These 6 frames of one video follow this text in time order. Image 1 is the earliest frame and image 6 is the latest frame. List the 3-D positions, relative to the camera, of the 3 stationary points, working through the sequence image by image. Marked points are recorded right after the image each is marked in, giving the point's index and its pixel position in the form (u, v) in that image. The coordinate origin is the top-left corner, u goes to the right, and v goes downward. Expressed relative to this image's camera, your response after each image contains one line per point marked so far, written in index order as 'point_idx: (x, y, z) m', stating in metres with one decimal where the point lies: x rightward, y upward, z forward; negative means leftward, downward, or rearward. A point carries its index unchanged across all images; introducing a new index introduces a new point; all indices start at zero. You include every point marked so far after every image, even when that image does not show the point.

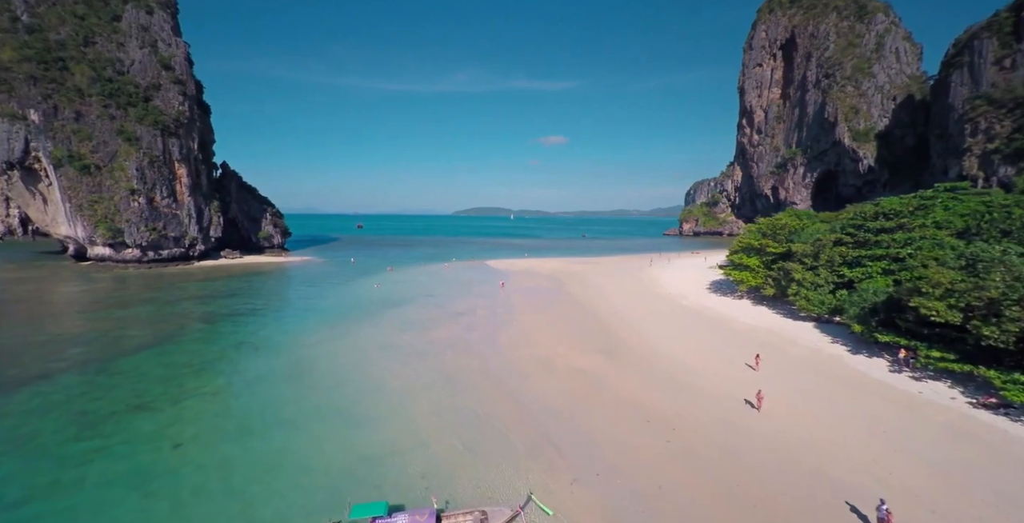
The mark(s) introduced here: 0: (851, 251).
0: (+13.4, +0.4, +17.6) m
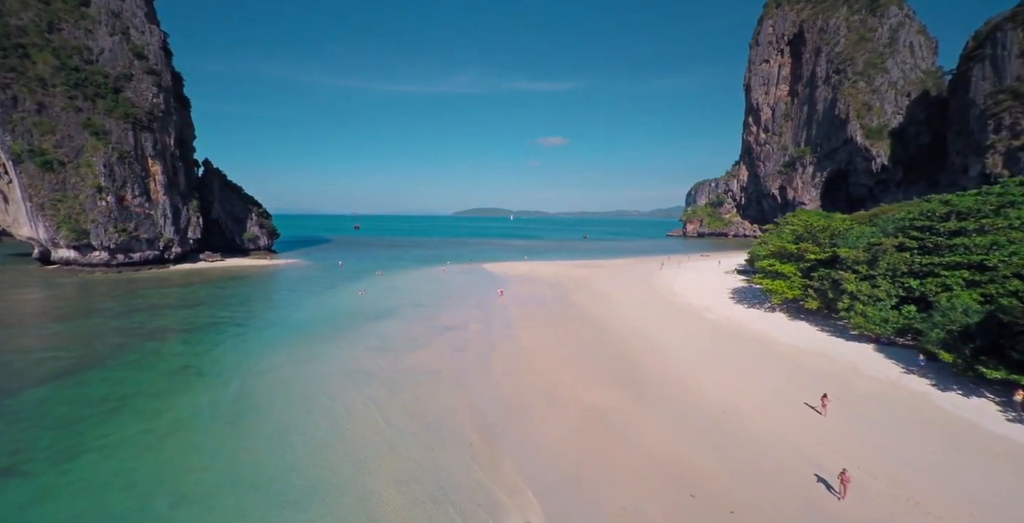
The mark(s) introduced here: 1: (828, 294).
0: (+13.4, +0.1, +14.6) m
1: (+12.0, -1.2, +16.8) m
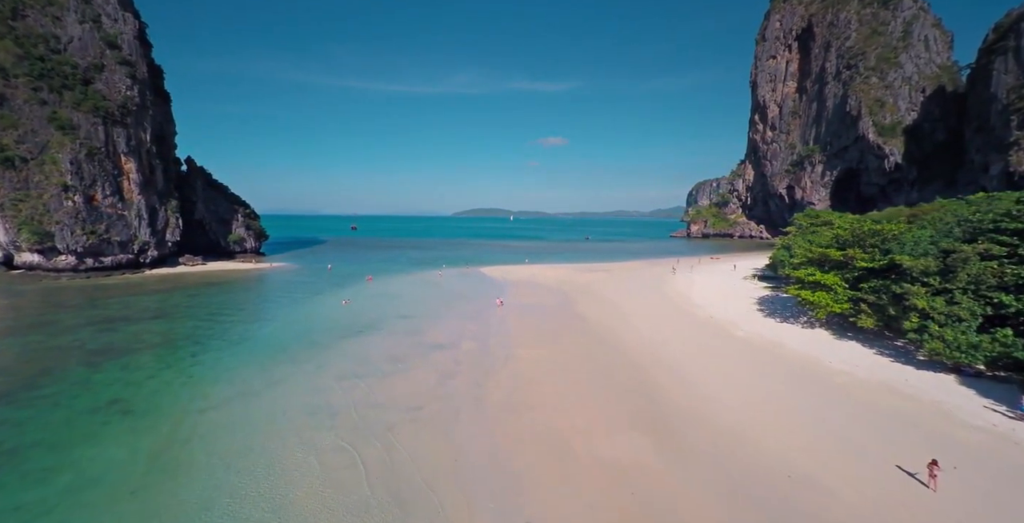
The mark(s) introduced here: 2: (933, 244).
0: (+13.3, -0.2, +11.9) m
1: (+11.9, -1.5, +14.1) m
2: (+13.6, +0.6, +14.4) m
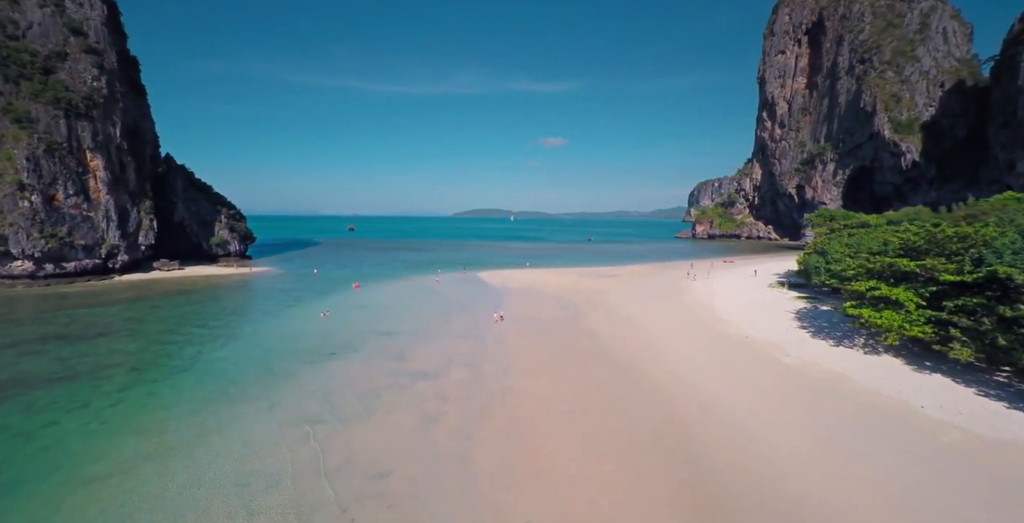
0: (+13.3, -0.5, +8.9) m
1: (+11.9, -1.9, +11.0) m
2: (+13.6, +0.2, +11.3) m
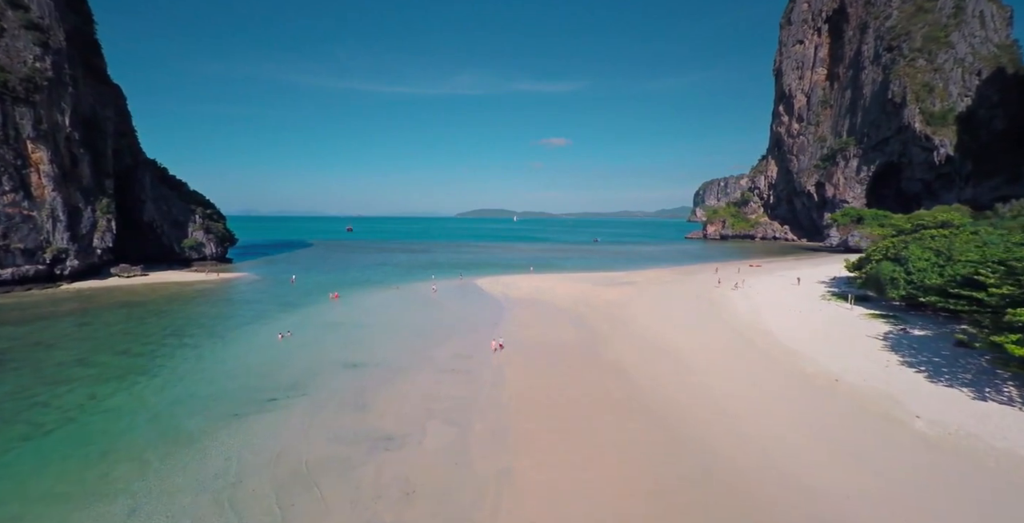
0: (+13.3, -0.9, +4.2) m
1: (+11.9, -2.2, +6.4) m
2: (+13.6, -0.2, +6.7) m
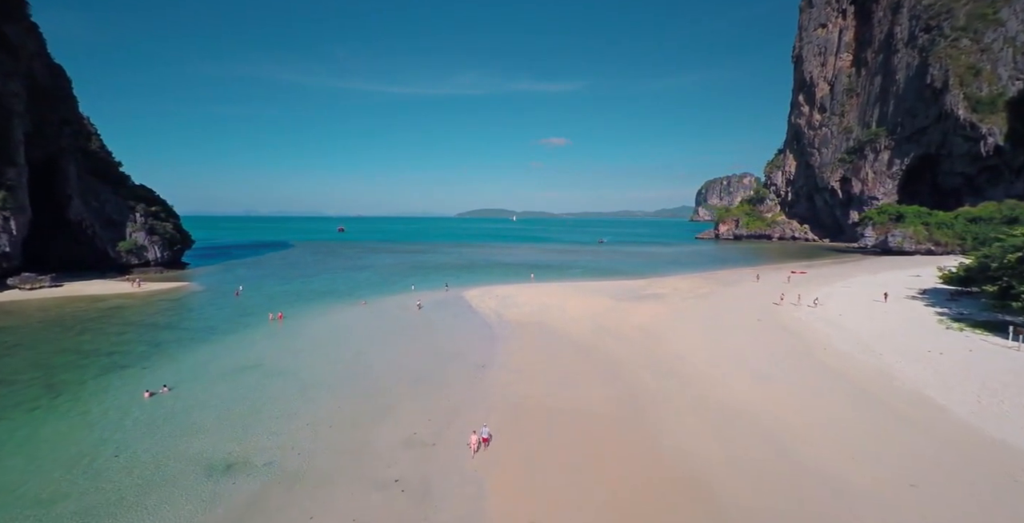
0: (+13.1, -1.4, -2.6) m
1: (+11.8, -2.7, -0.4) m
2: (+13.5, -0.6, -0.1) m
